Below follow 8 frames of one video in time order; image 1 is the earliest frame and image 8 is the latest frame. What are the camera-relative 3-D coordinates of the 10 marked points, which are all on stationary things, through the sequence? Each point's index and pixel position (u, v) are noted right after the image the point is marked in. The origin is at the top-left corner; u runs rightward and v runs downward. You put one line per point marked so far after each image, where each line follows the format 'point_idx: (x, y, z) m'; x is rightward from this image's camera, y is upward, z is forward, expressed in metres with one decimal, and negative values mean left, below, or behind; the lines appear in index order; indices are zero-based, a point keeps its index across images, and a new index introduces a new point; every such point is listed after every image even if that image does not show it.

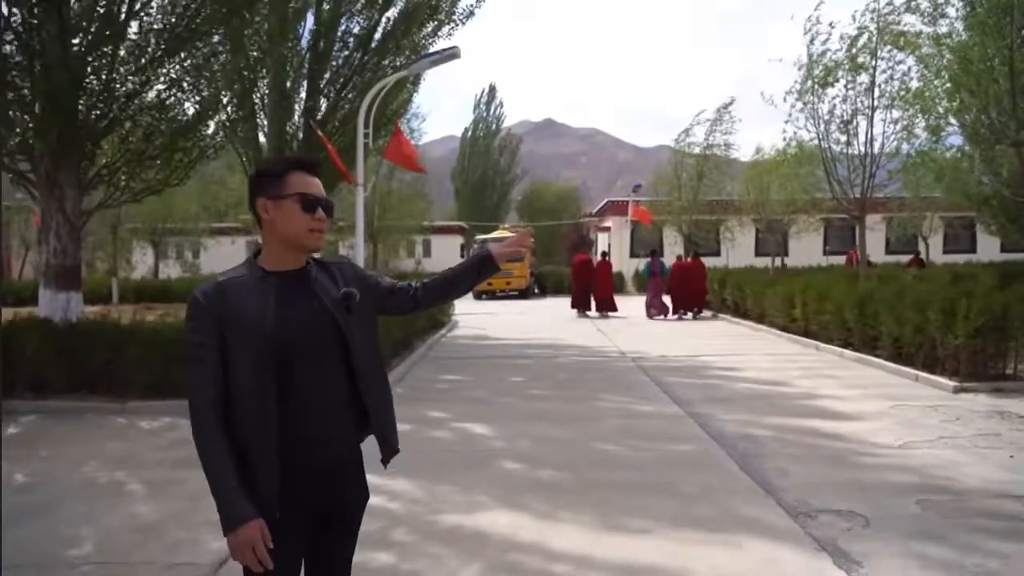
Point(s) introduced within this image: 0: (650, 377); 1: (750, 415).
0: (+2.3, -1.5, +12.0) m
1: (+3.0, -1.7, +9.2) m
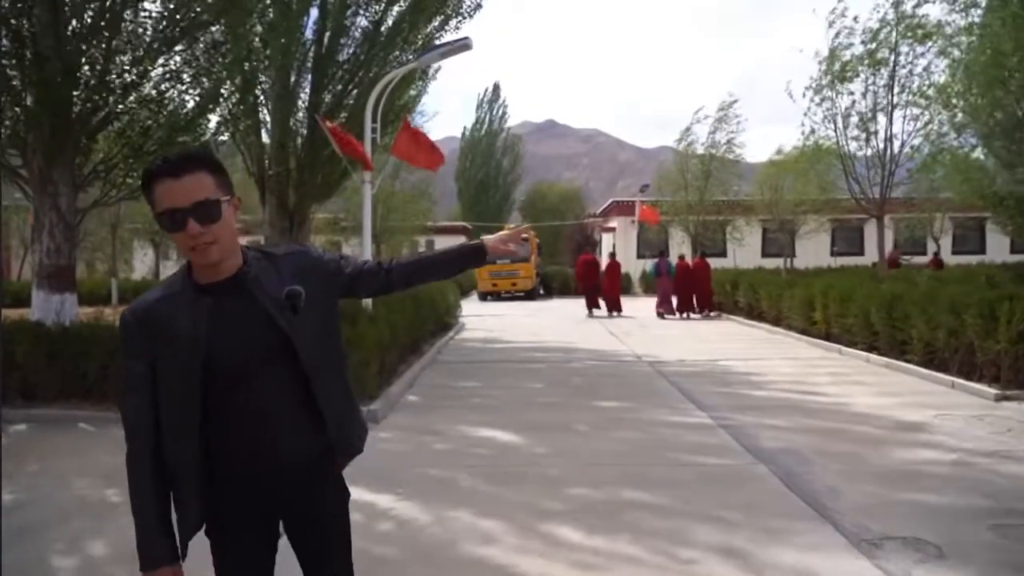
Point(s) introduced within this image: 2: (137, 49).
0: (+2.6, -1.6, +11.5) m
1: (+3.3, -1.7, +8.7) m
2: (-5.7, +3.7, +11.0) m
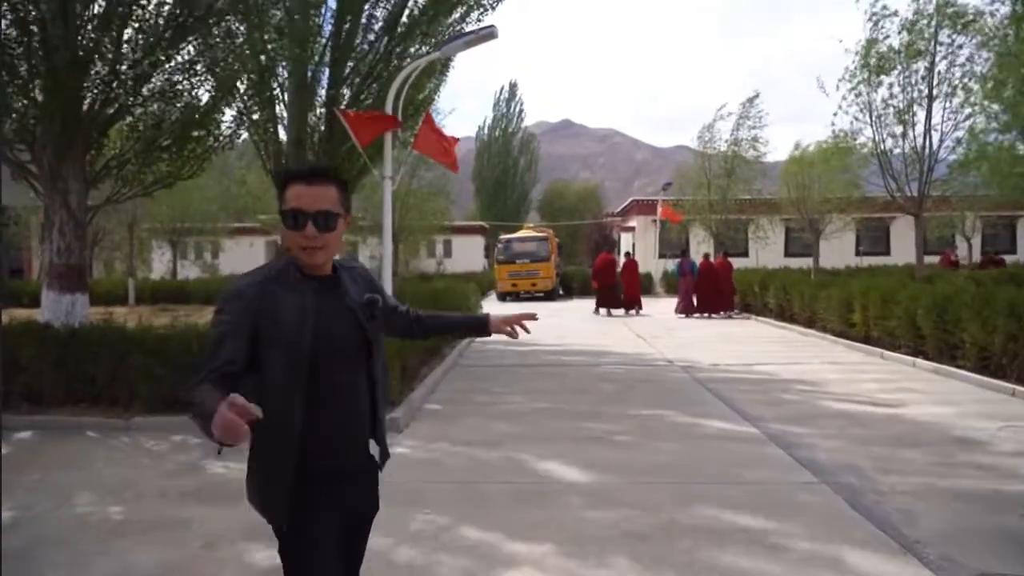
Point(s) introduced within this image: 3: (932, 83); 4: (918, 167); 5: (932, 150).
0: (+3.0, -1.6, +10.9) m
1: (+3.6, -1.7, +8.0) m
2: (-5.3, +3.7, +10.5) m
3: (+11.2, +5.5, +19.1) m
4: (+11.1, +3.3, +19.7) m
5: (+11.3, +3.8, +19.3) m
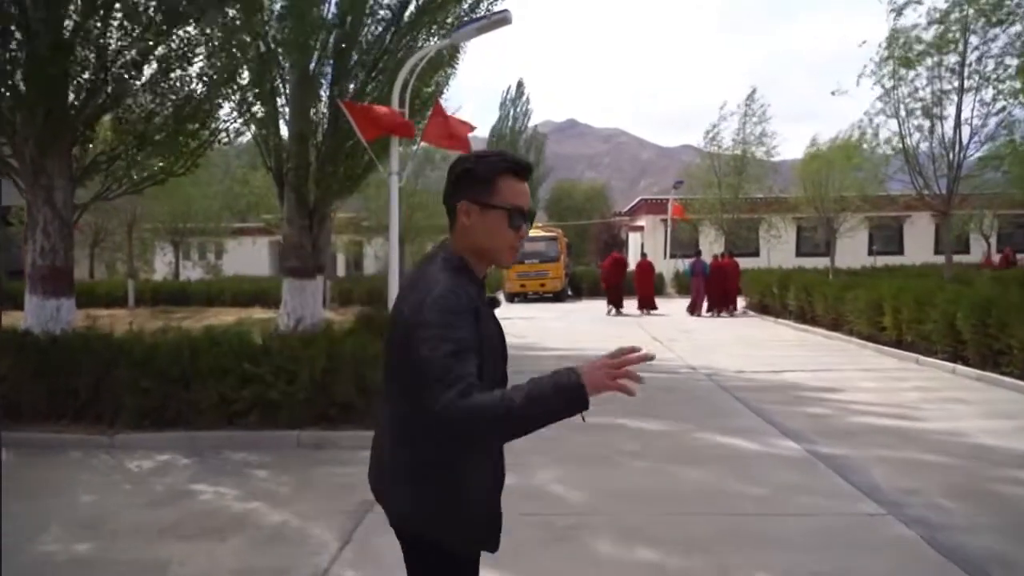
0: (+3.2, -1.6, +10.1) m
1: (+3.8, -1.7, +7.3) m
2: (-5.1, +3.6, +9.8) m
3: (+11.4, +5.4, +18.3) m
4: (+11.4, +3.3, +18.8) m
5: (+11.5, +3.7, +18.5) m
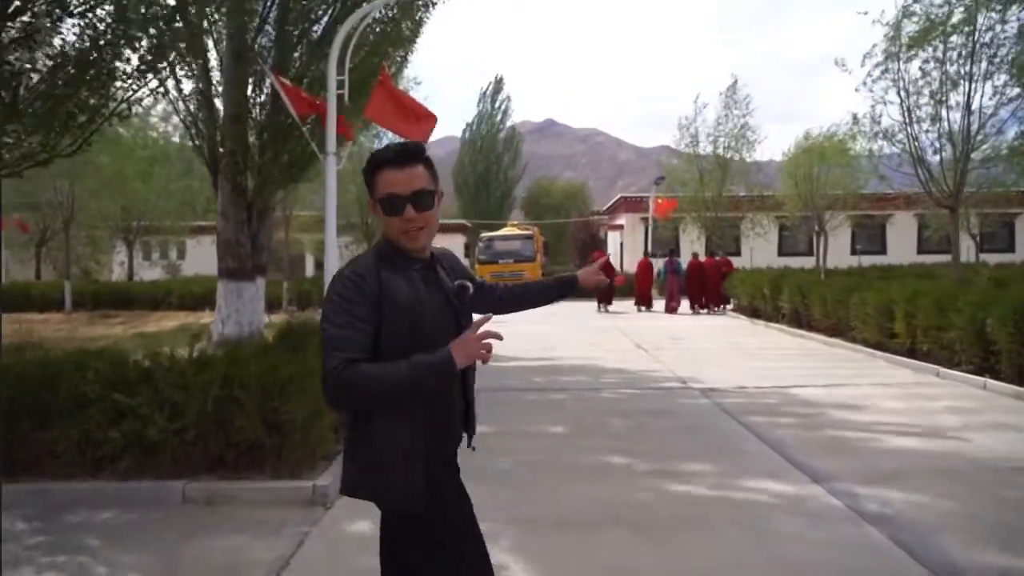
0: (+2.7, -1.7, +8.4) m
1: (+3.5, -1.8, +5.6) m
2: (-5.6, +3.6, +7.9) m
3: (+10.7, +5.4, +16.8) m
4: (+10.7, +3.3, +17.4) m
5: (+10.8, +3.7, +17.1) m
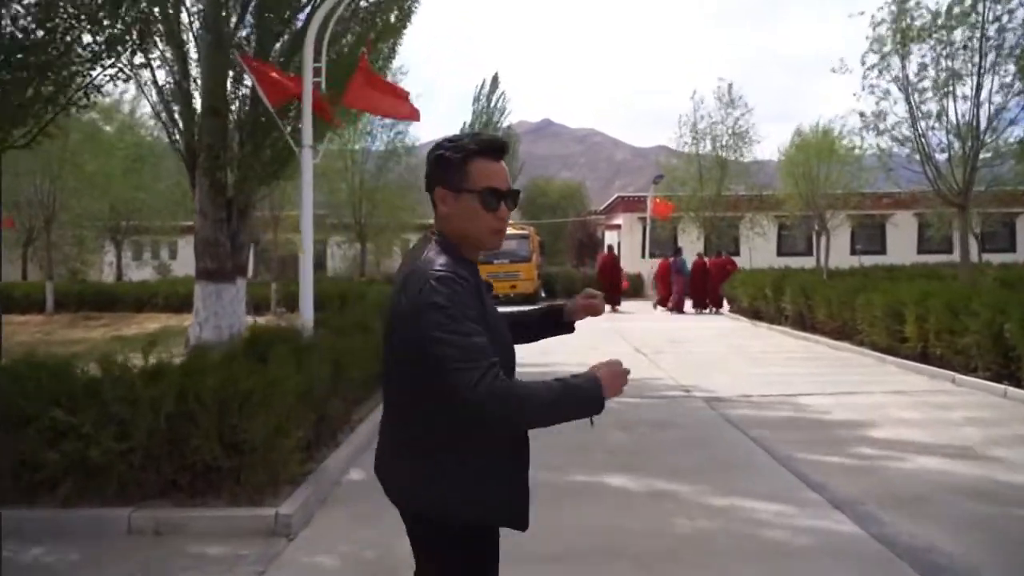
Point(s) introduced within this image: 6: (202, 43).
0: (+2.6, -1.7, +7.8) m
1: (+3.4, -1.8, +5.0) m
2: (-5.7, +3.5, +7.3) m
3: (+10.6, +5.4, +16.2) m
4: (+10.5, +3.3, +16.8) m
5: (+10.7, +3.7, +16.5) m
6: (-5.2, +4.2, +12.3) m
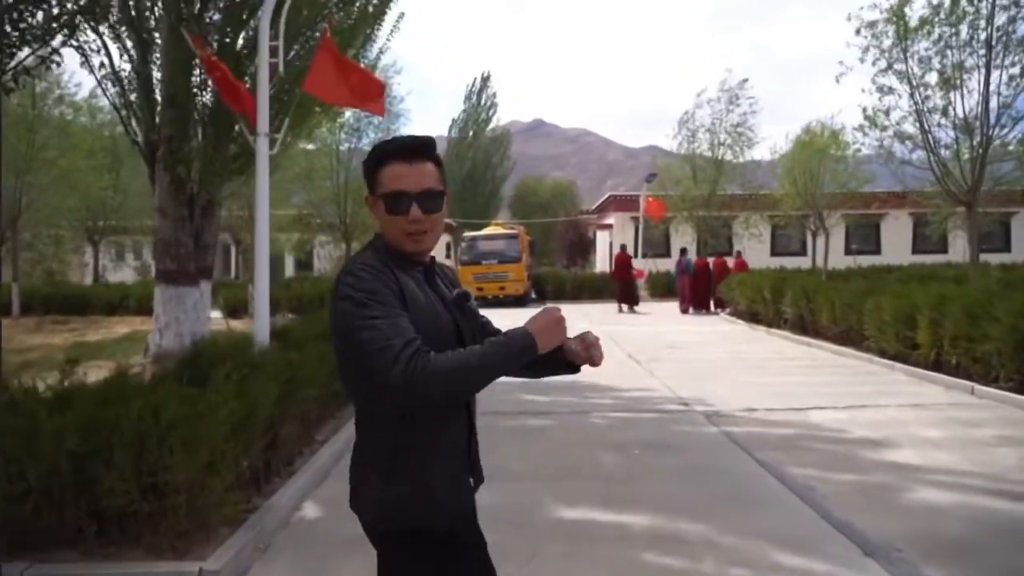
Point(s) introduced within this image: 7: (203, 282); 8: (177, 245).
0: (+2.4, -1.7, +6.9) m
1: (+3.2, -1.9, +4.1) m
2: (-5.9, +3.5, +6.3) m
3: (+10.3, +5.3, +15.5) m
4: (+10.2, +3.2, +16.0) m
5: (+10.4, +3.6, +15.7) m
6: (-5.5, +4.1, +11.3) m
7: (-5.3, +0.1, +12.2) m
8: (-5.6, +0.7, +12.0) m
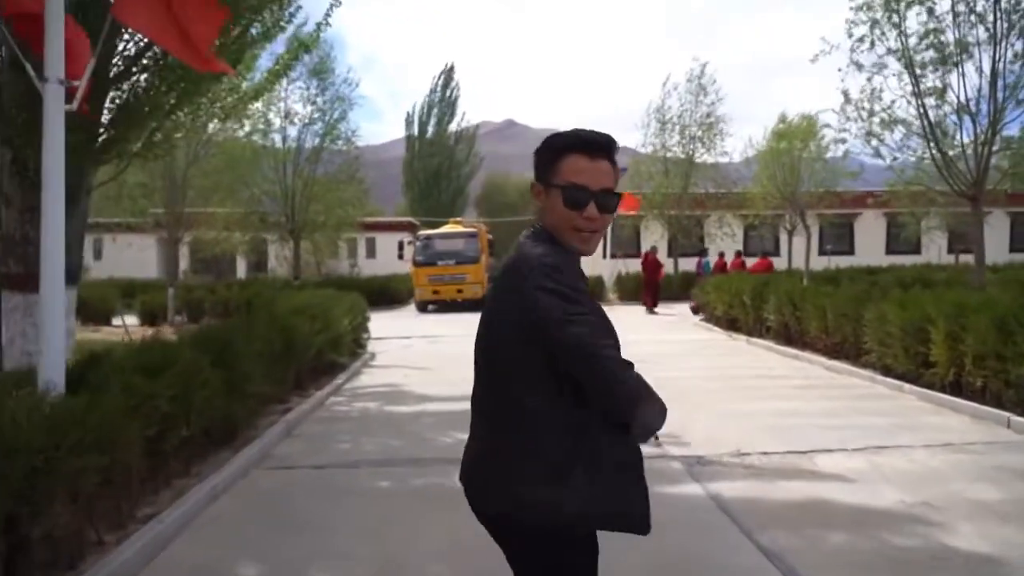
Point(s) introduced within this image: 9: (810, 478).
0: (+1.7, -1.8, +4.8) m
1: (+2.6, -2.0, +2.1) m
2: (-6.5, +3.4, +3.9) m
3: (+9.2, +5.2, +13.7) m
4: (+9.1, +3.1, +14.2) m
5: (+9.3, +3.5, +13.9) m
6: (-6.4, +4.0, +8.9) m
7: (-6.2, 0.0, +9.8) m
8: (-6.5, +0.6, +9.6) m
9: (+2.7, -1.7, +6.4) m
